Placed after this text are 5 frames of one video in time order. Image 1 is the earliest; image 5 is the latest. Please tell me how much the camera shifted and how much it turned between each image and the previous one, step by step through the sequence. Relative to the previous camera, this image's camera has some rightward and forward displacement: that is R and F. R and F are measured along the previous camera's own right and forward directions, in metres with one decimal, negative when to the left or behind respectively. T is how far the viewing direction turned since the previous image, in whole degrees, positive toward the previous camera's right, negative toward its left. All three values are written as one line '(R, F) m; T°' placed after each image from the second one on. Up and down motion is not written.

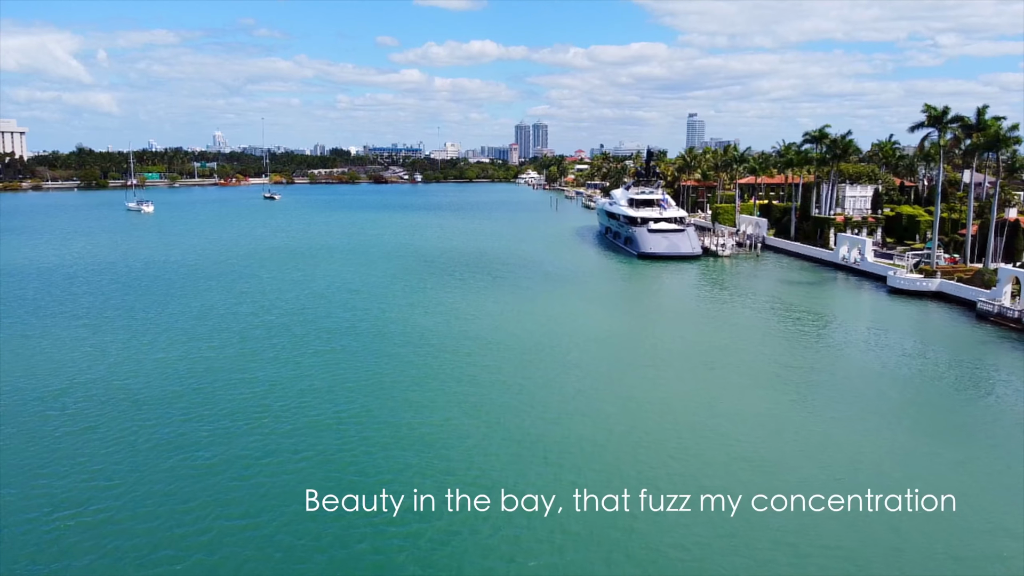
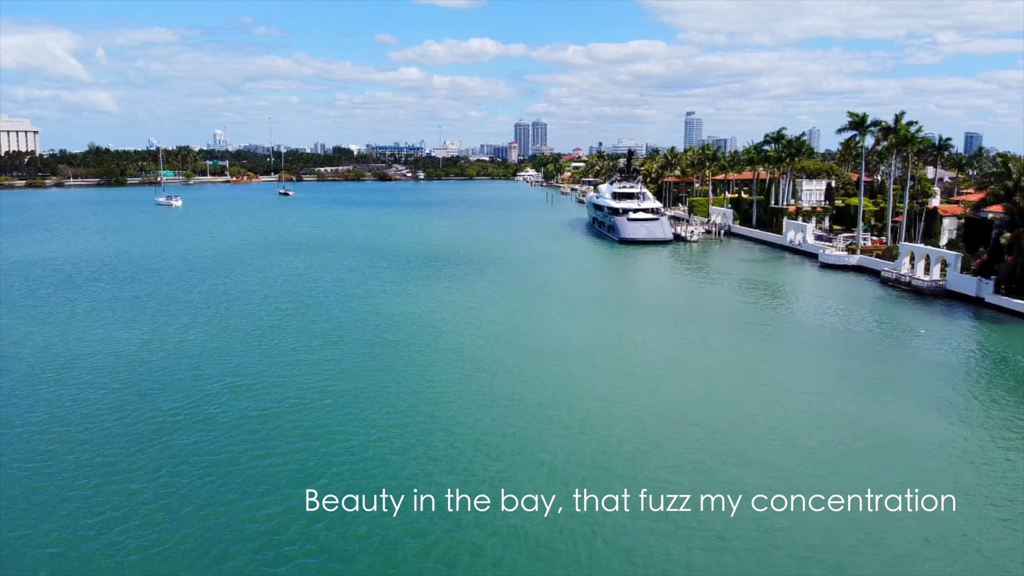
(+0.1, -7.0) m; 0°
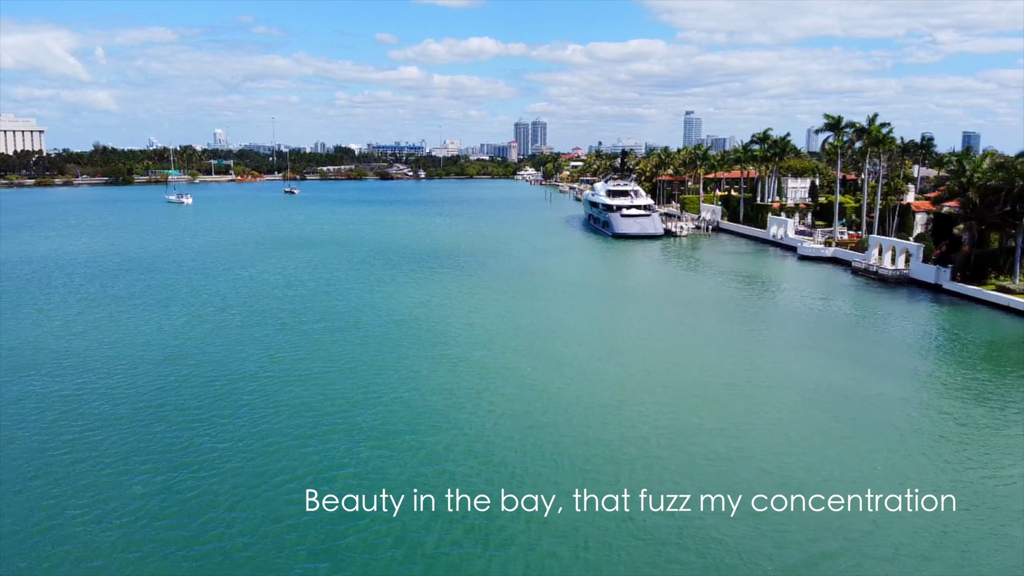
(0.0, -2.9) m; 0°
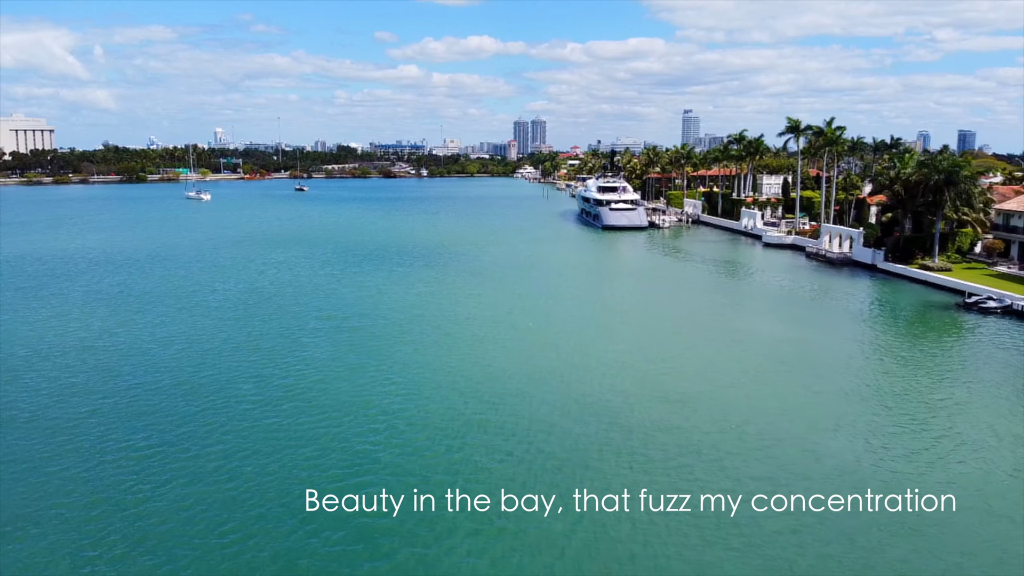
(0.0, -5.7) m; 0°
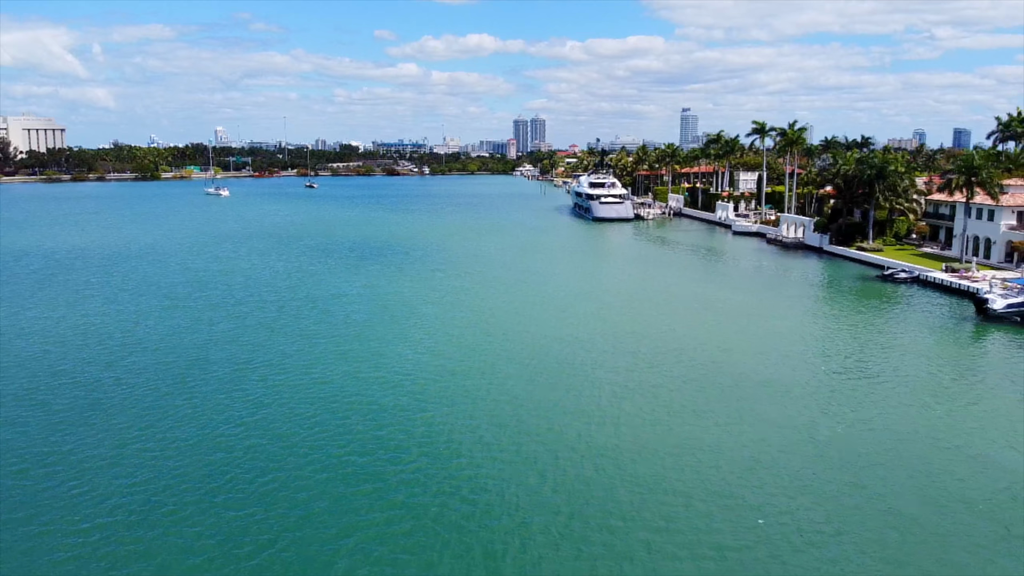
(0.0, -6.4) m; 0°
